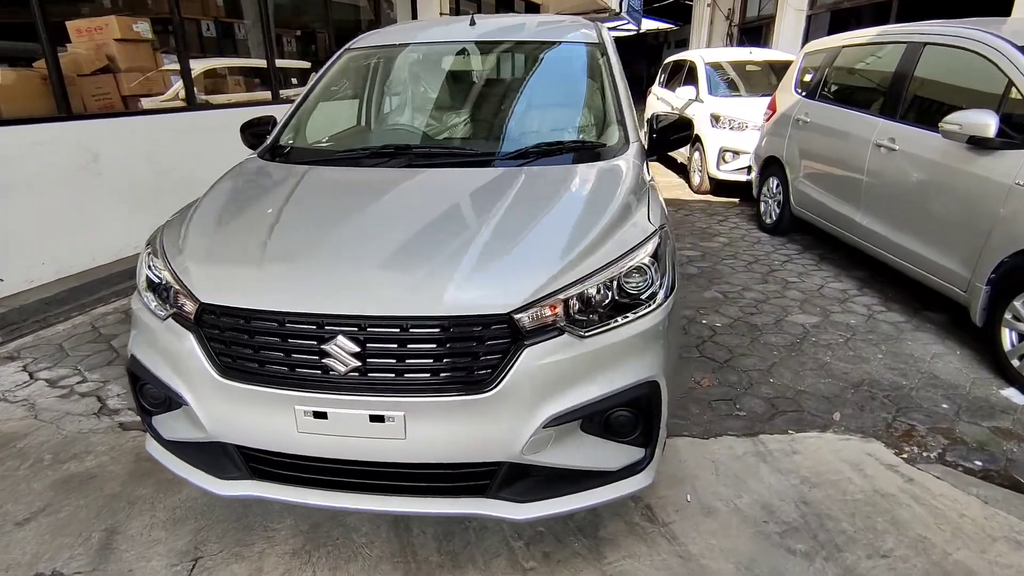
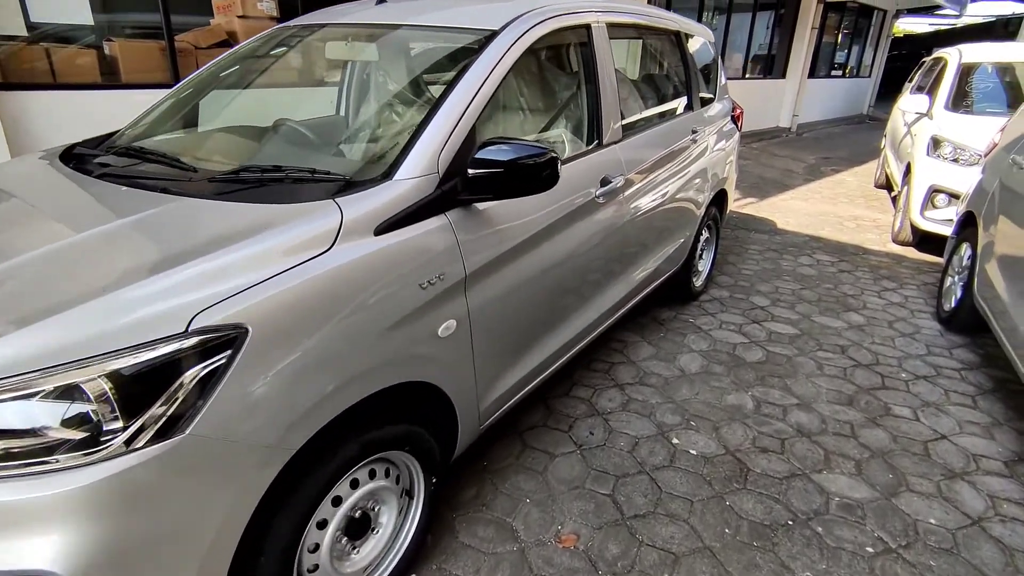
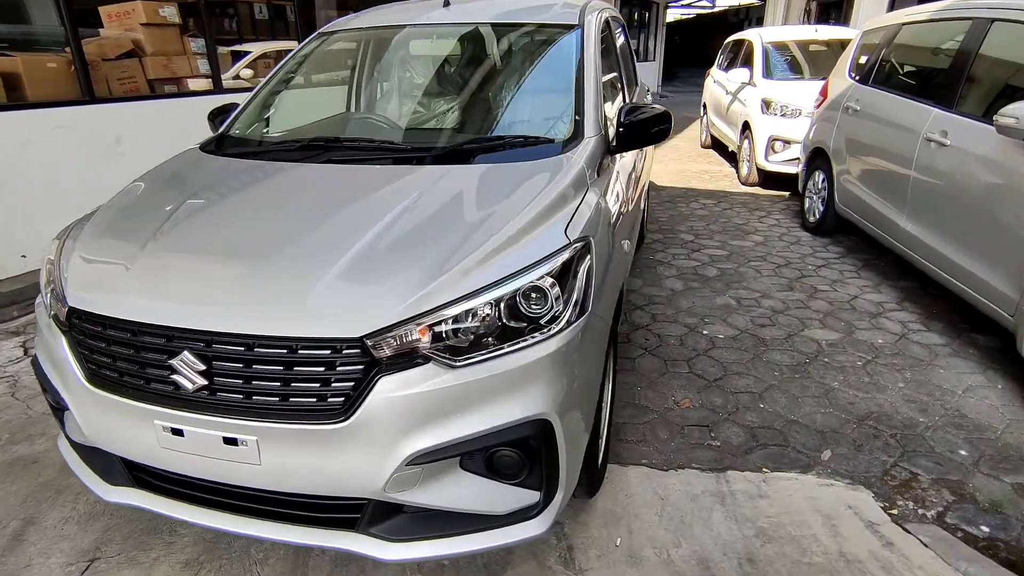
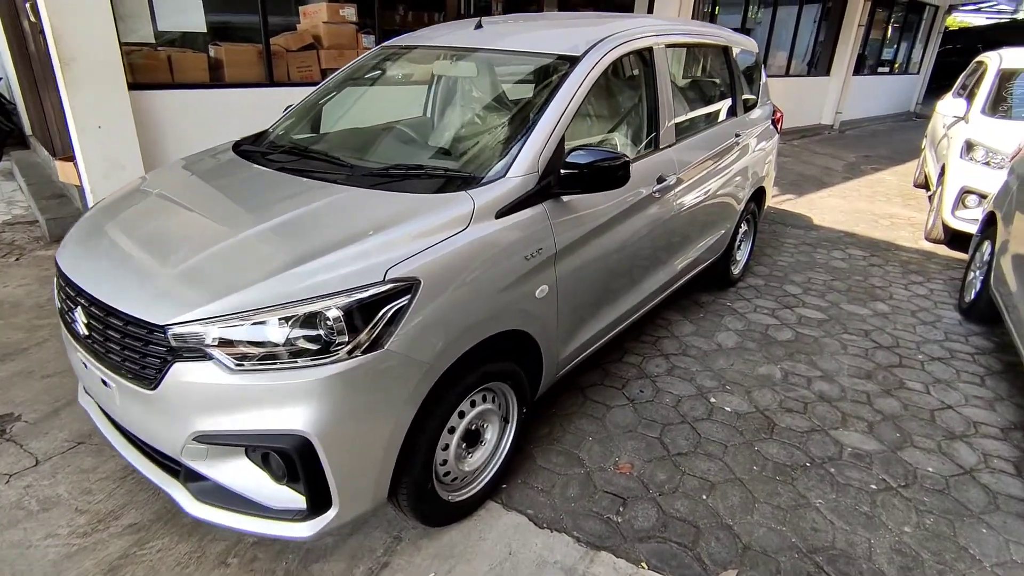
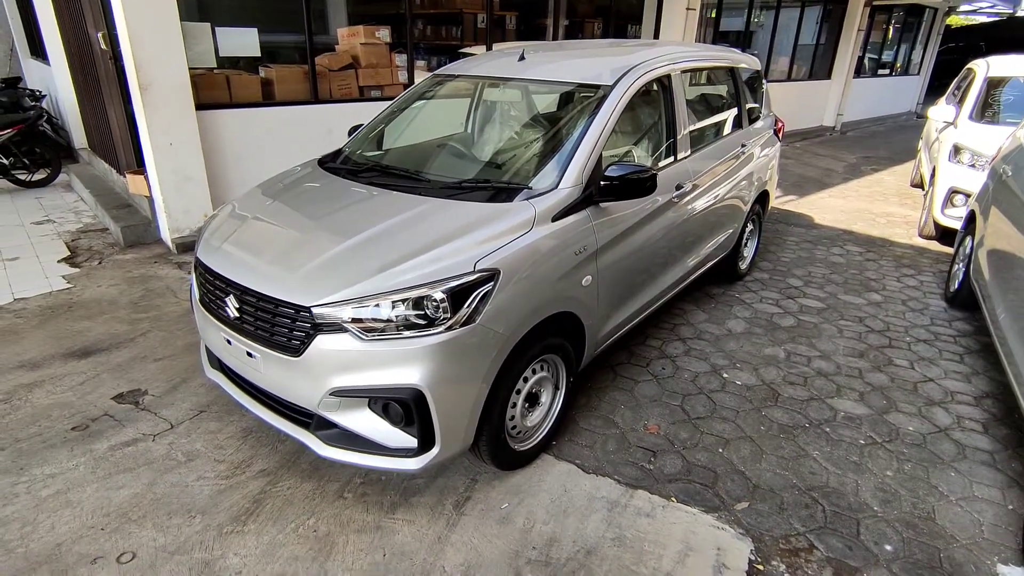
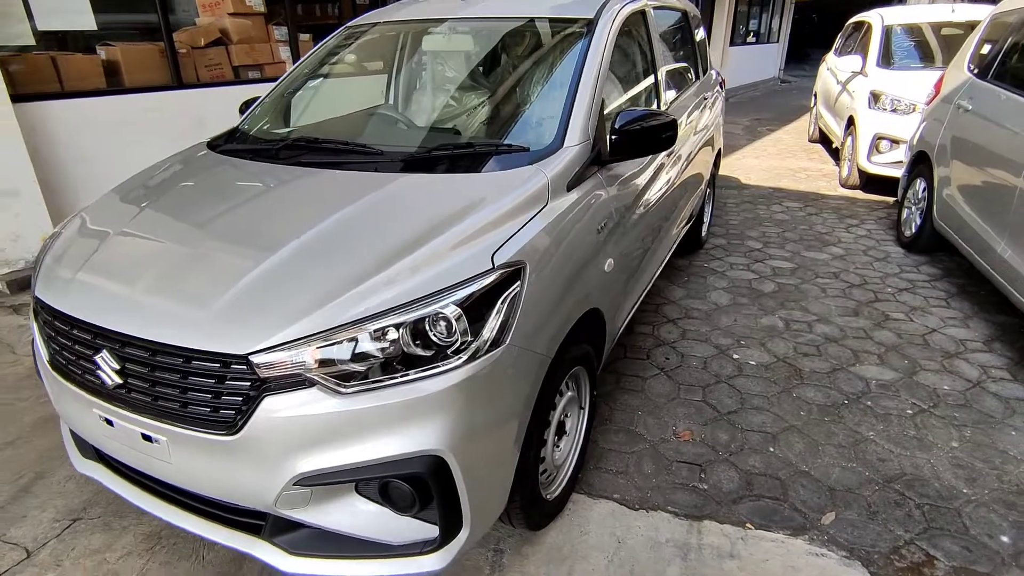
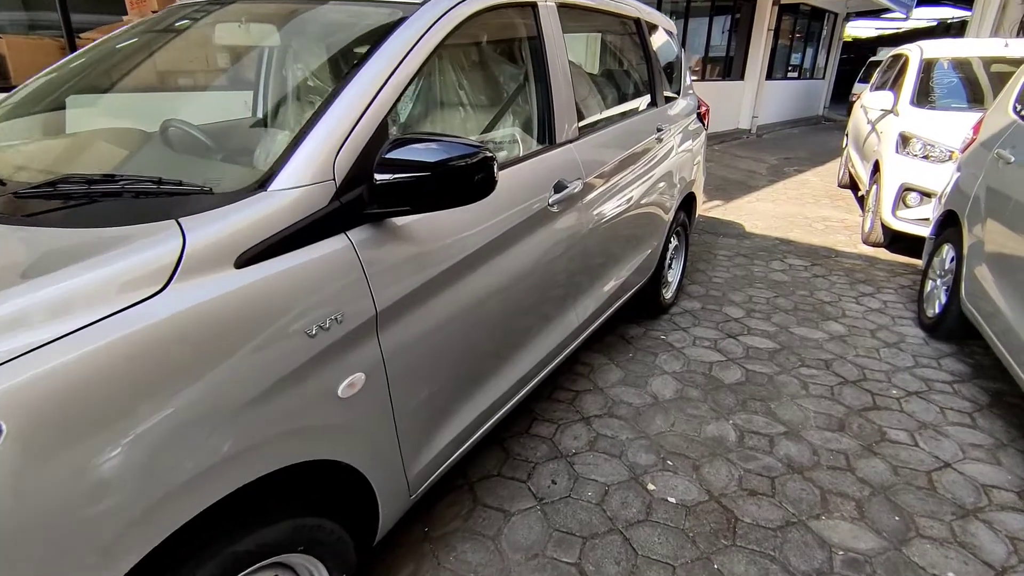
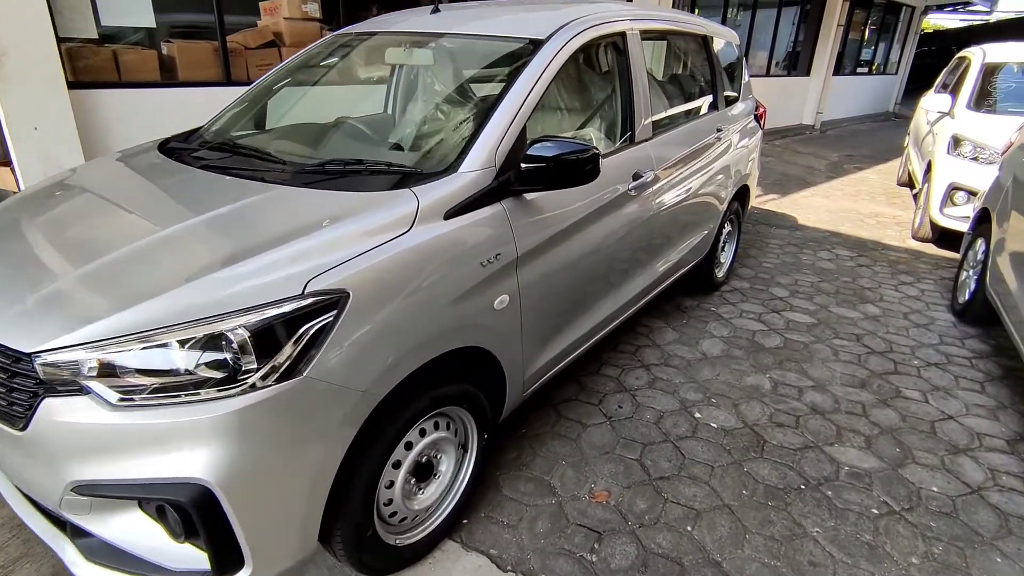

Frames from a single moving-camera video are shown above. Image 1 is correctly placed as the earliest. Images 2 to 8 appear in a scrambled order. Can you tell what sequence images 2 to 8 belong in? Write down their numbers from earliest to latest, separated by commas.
3, 6, 5, 4, 8, 2, 7
